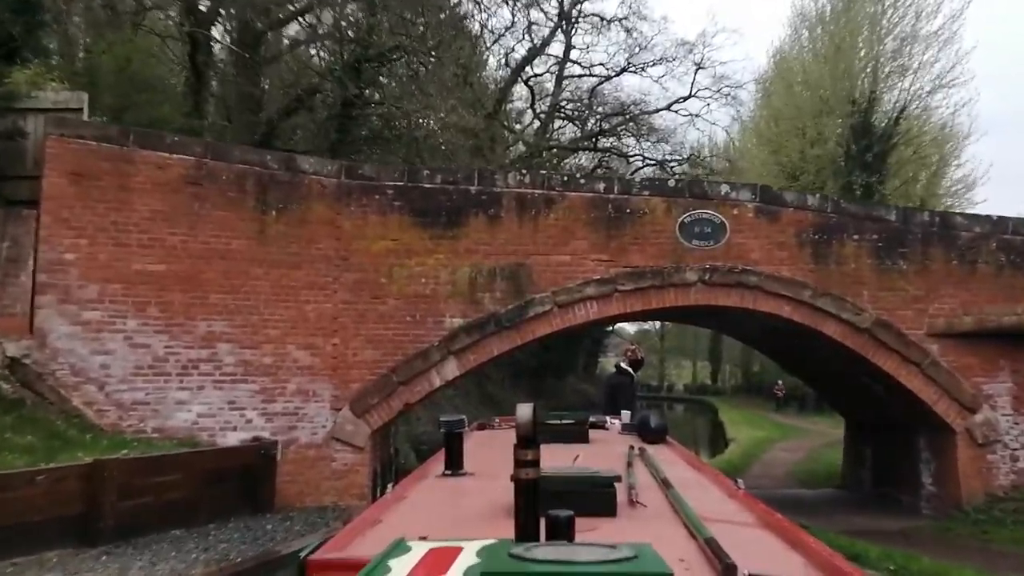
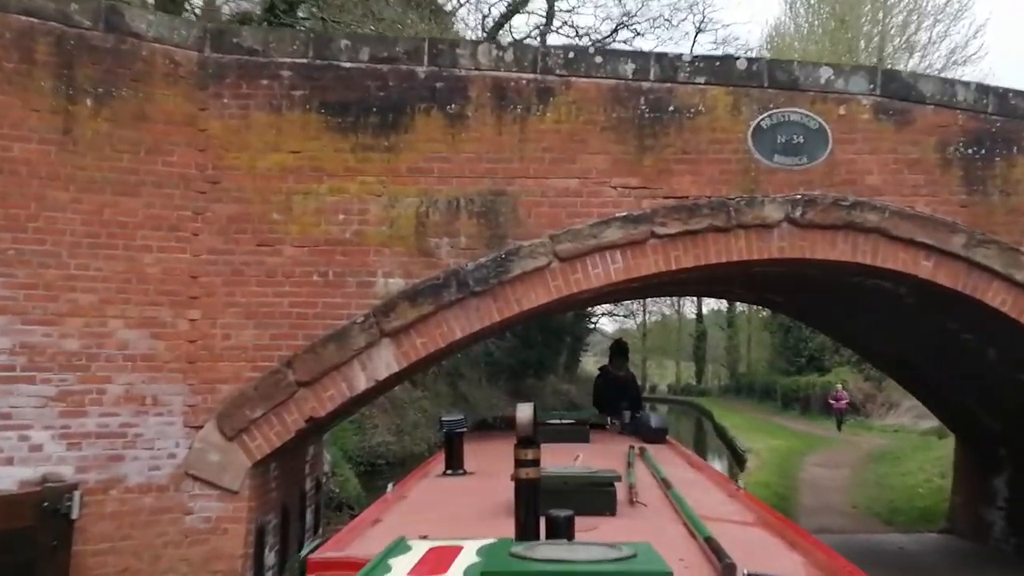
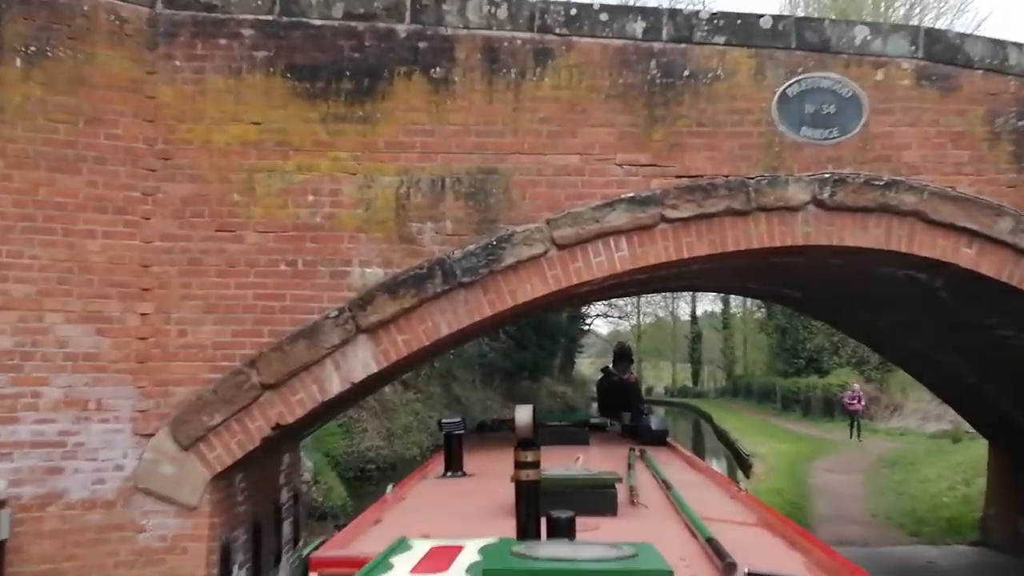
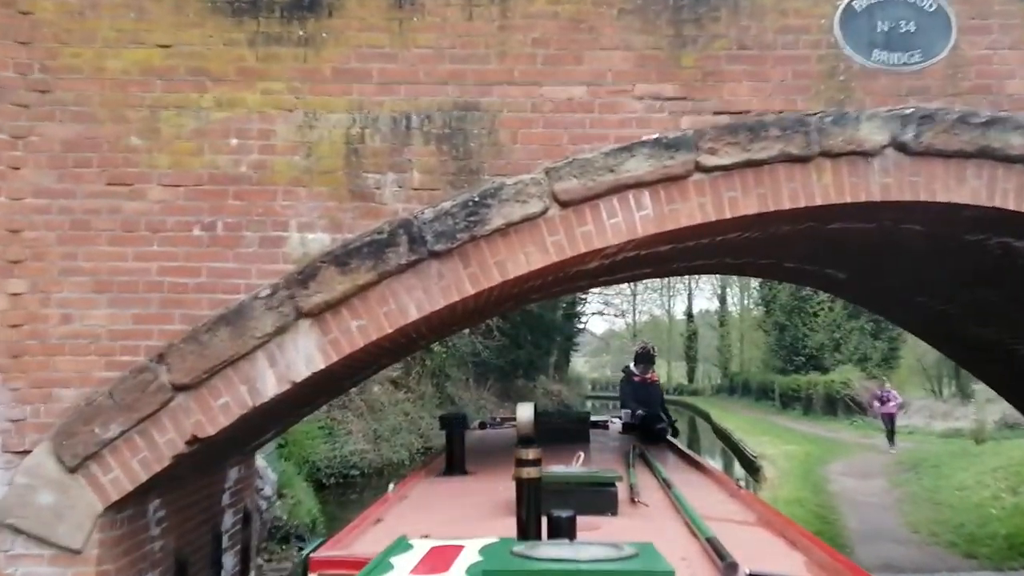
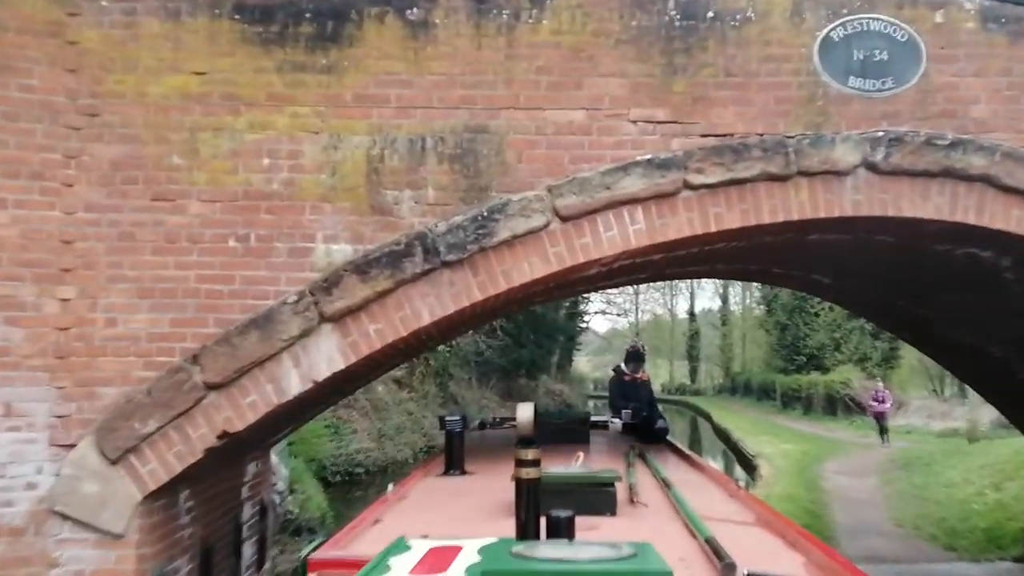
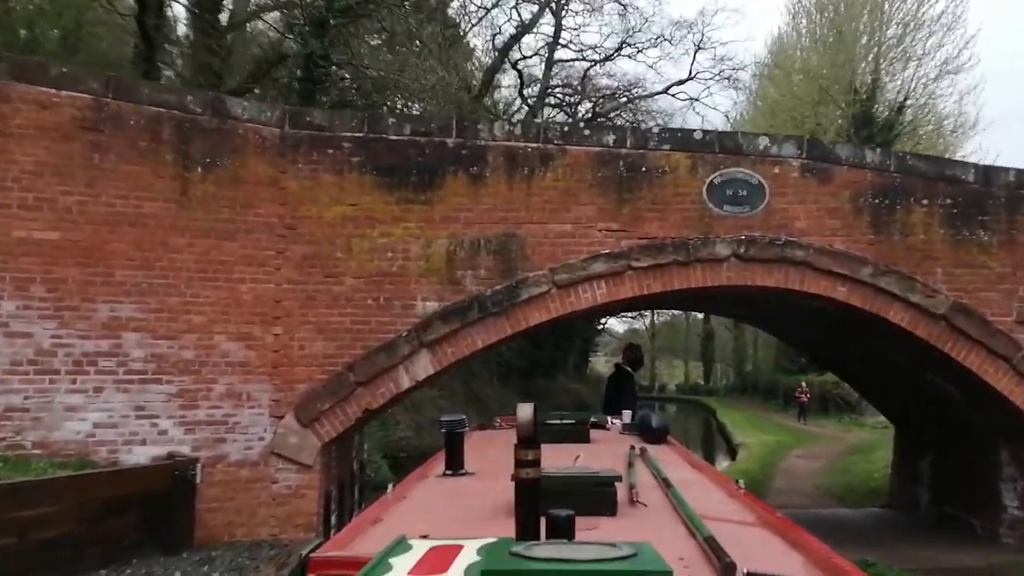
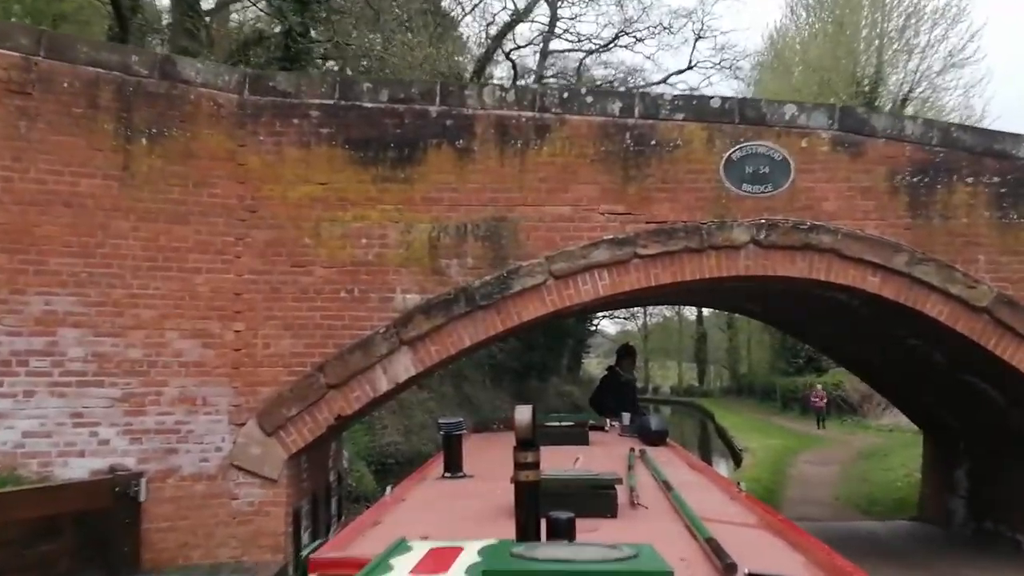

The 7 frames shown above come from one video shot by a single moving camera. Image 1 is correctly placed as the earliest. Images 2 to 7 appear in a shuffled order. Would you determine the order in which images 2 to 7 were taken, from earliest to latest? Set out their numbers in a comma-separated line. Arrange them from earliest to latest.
6, 7, 2, 3, 5, 4
